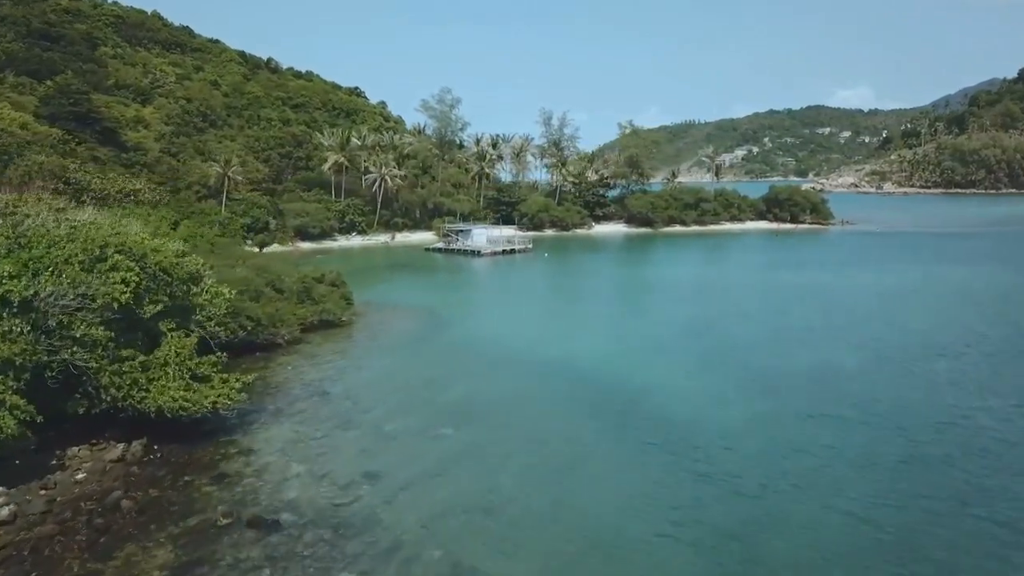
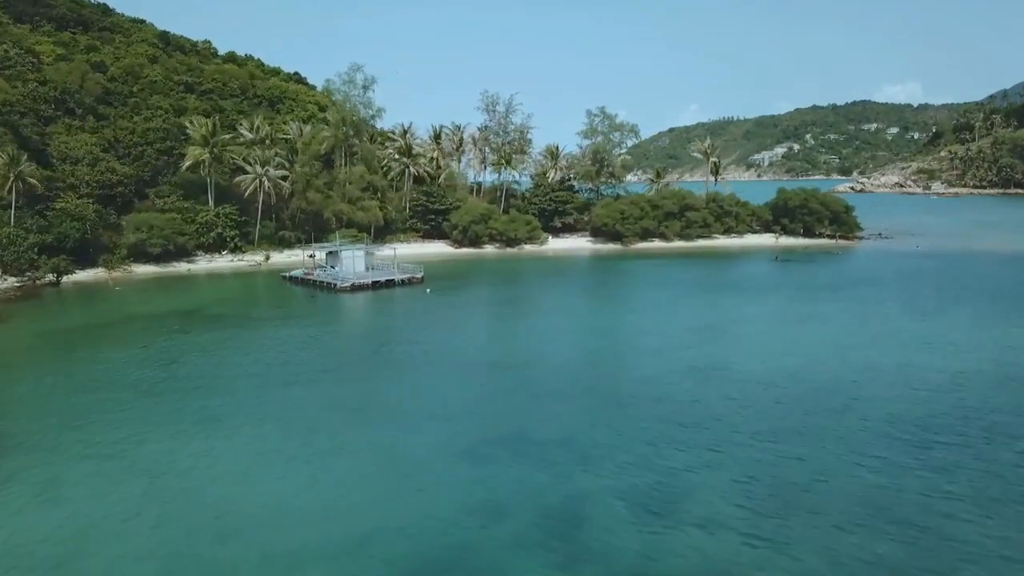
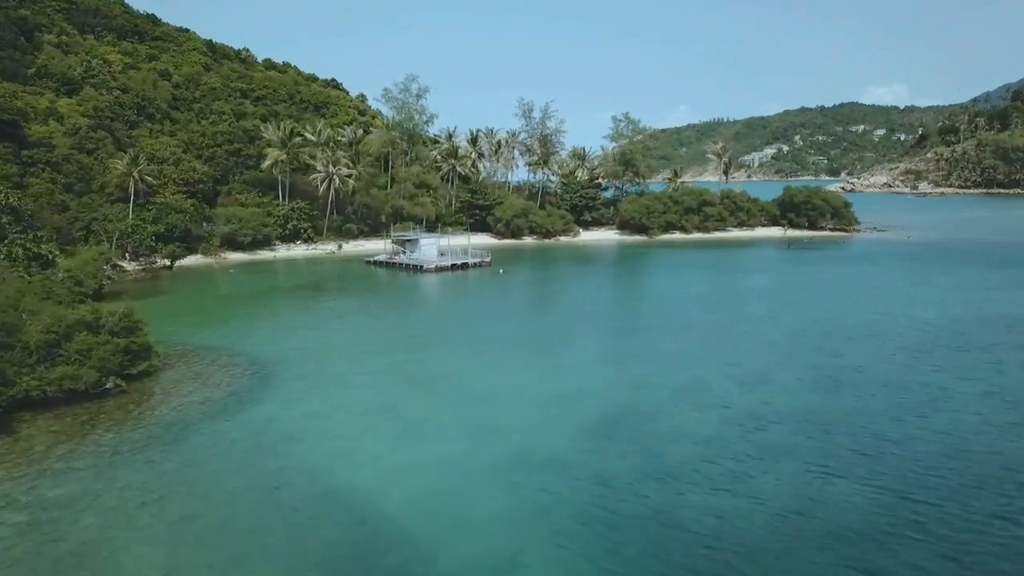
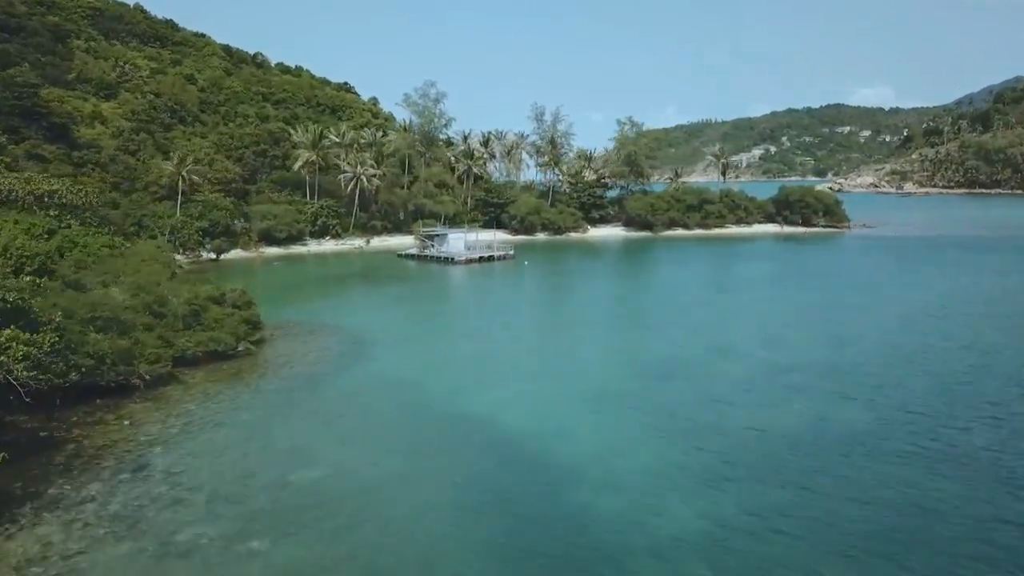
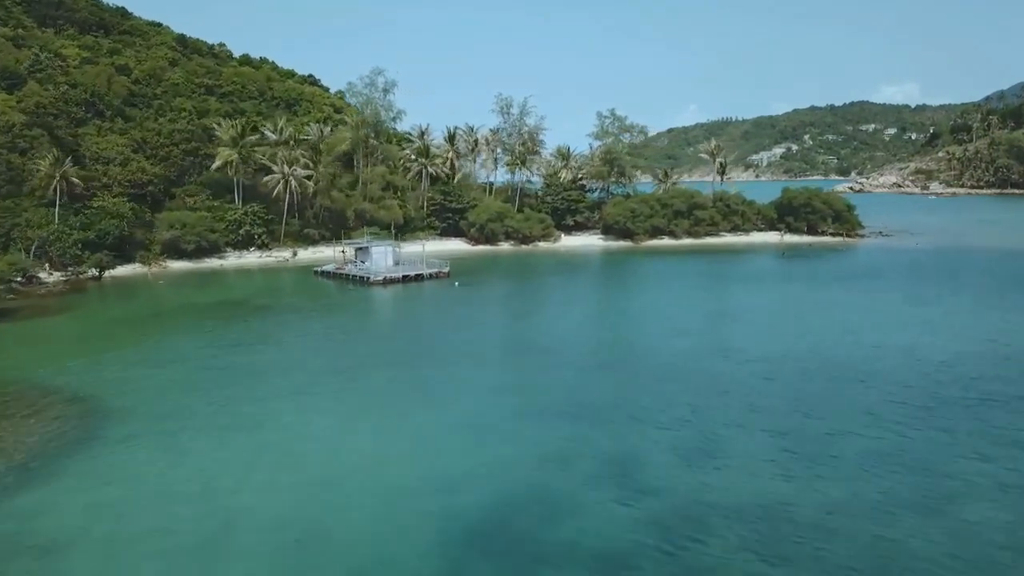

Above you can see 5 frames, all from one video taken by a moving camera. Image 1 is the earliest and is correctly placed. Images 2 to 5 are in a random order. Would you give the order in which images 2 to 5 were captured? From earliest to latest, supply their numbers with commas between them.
4, 3, 5, 2
